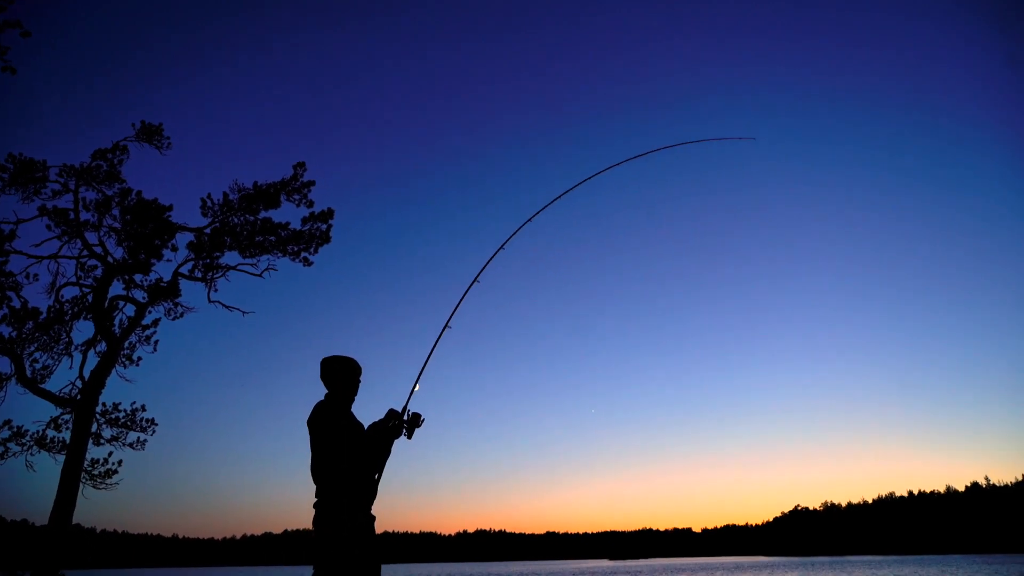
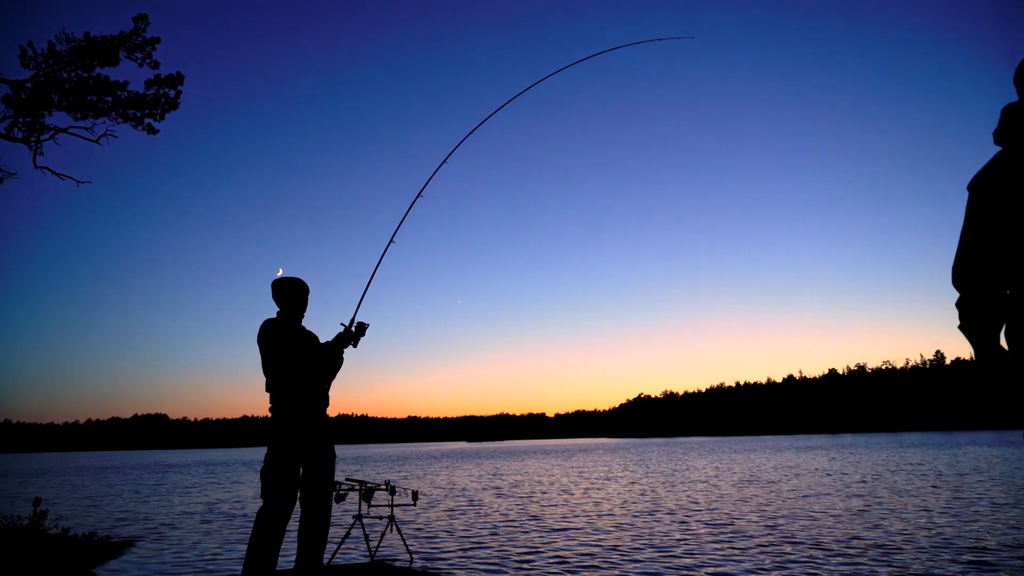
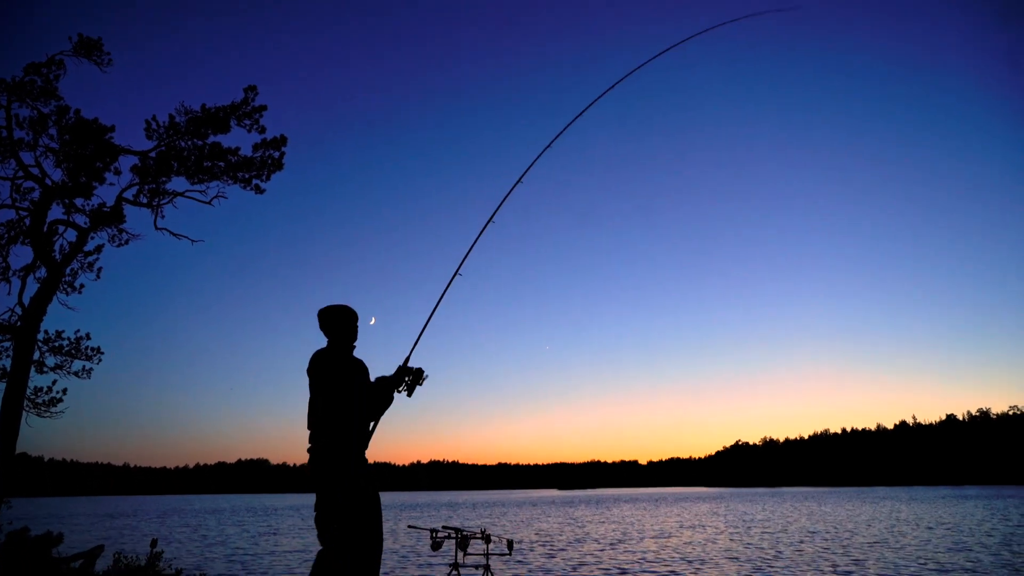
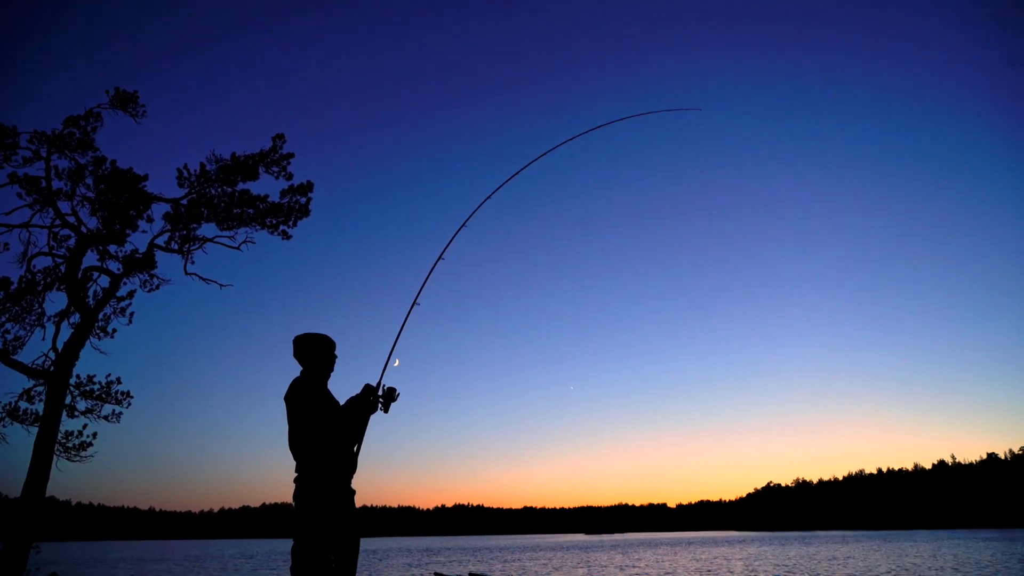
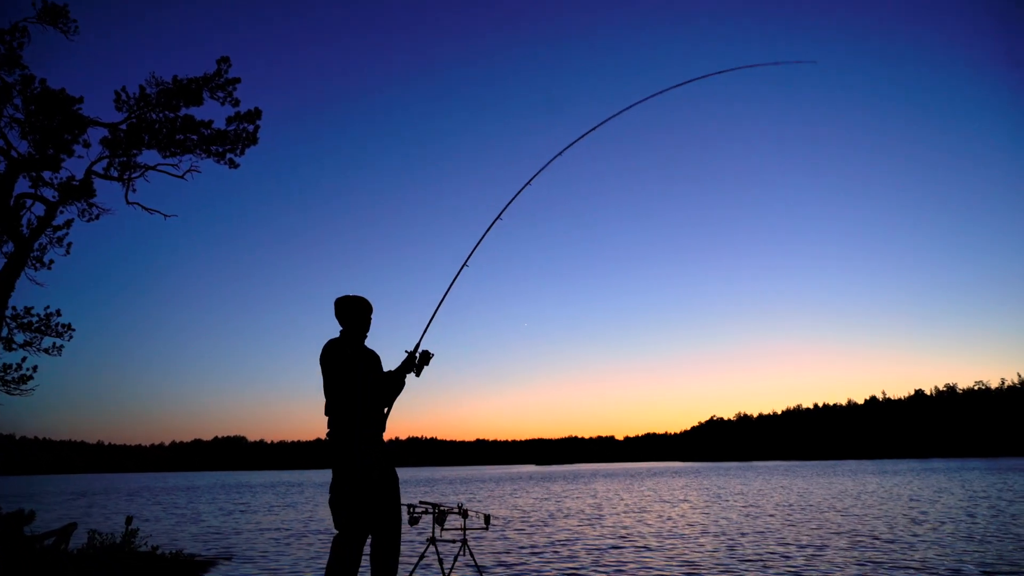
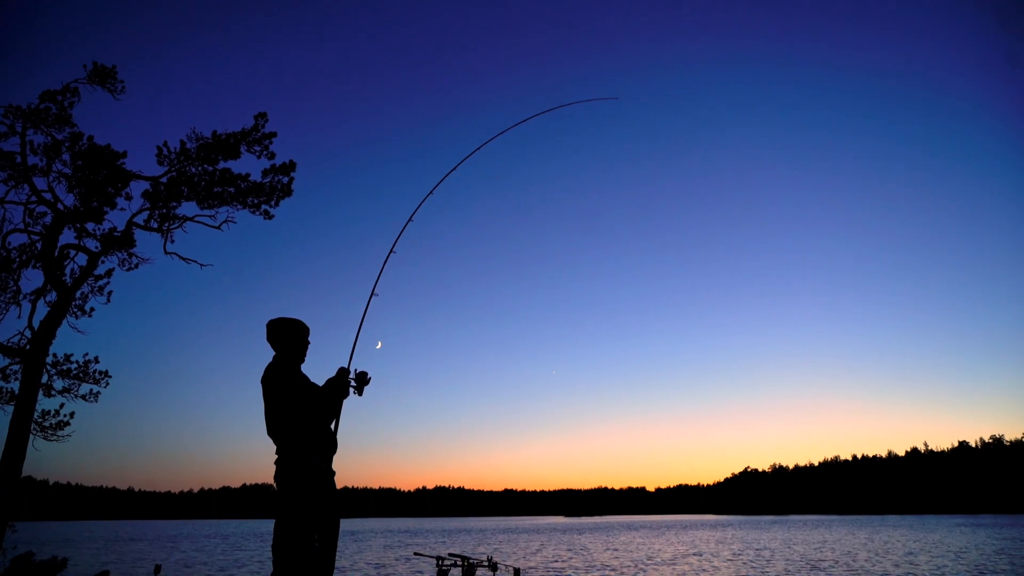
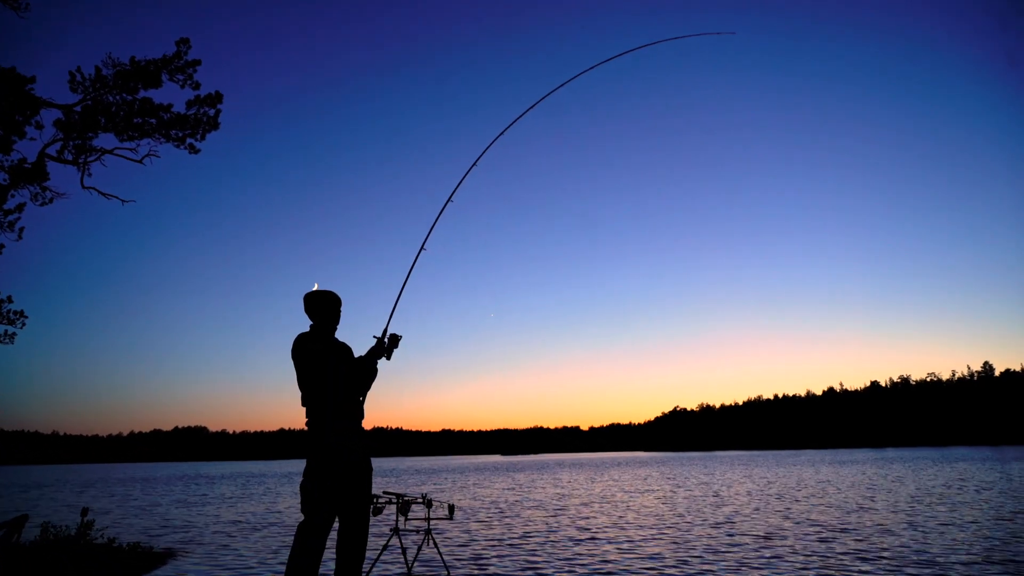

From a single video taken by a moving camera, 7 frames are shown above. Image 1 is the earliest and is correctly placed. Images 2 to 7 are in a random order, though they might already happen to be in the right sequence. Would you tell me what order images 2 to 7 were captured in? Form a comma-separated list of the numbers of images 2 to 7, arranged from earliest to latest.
4, 6, 3, 5, 7, 2
